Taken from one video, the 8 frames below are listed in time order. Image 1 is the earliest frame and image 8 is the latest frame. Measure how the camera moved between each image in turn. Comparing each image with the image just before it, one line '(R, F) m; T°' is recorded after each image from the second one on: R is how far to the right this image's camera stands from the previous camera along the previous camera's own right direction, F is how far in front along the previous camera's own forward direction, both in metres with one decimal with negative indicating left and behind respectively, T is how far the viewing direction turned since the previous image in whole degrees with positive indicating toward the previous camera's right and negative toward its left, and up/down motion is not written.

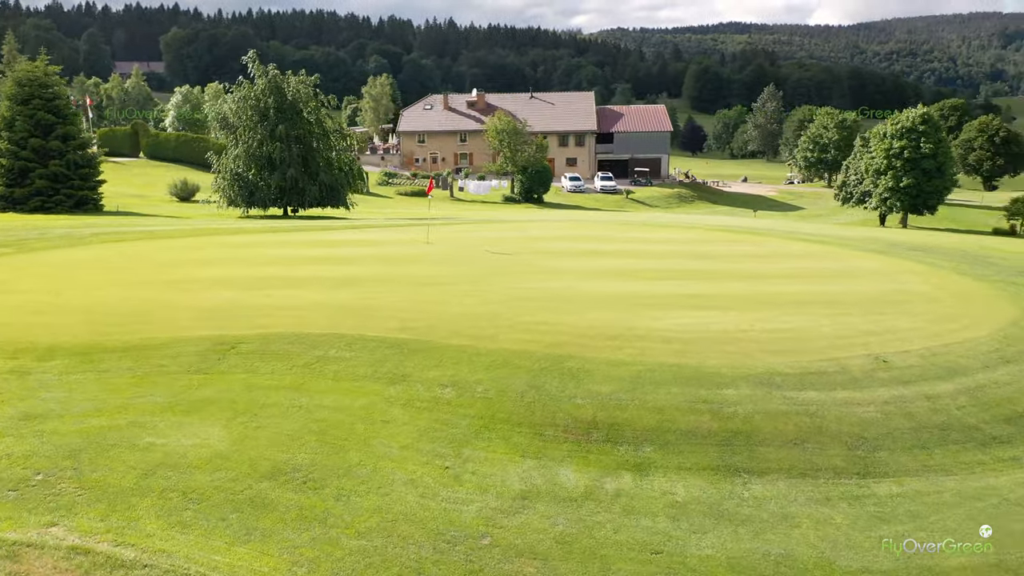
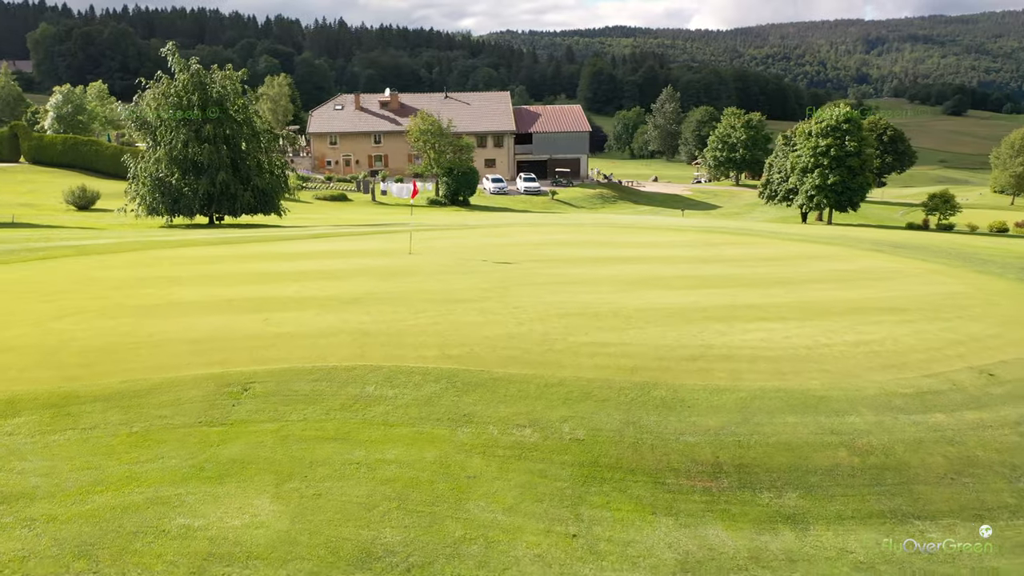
(-2.8, +2.4) m; +7°
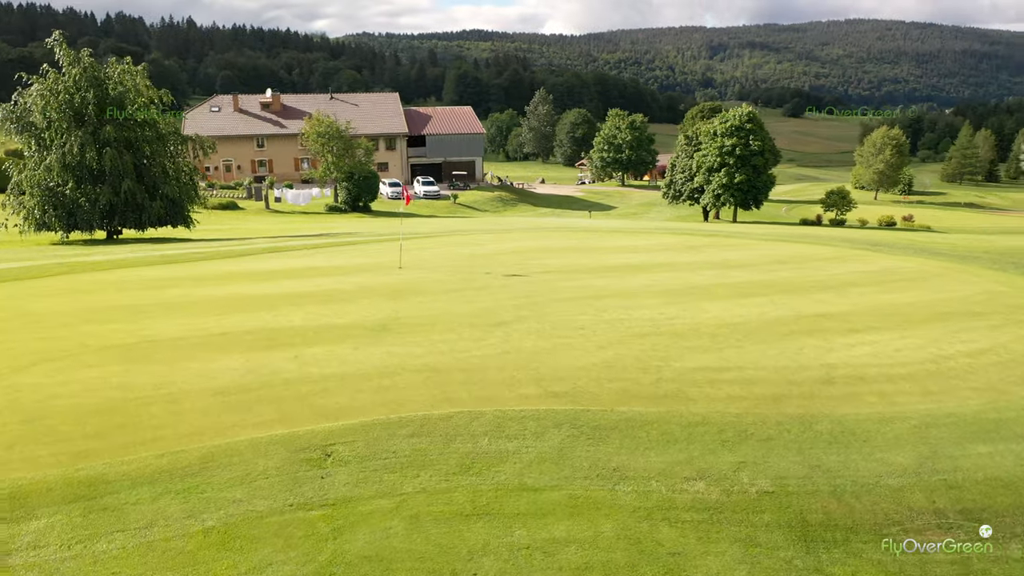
(-3.5, +2.6) m; +9°
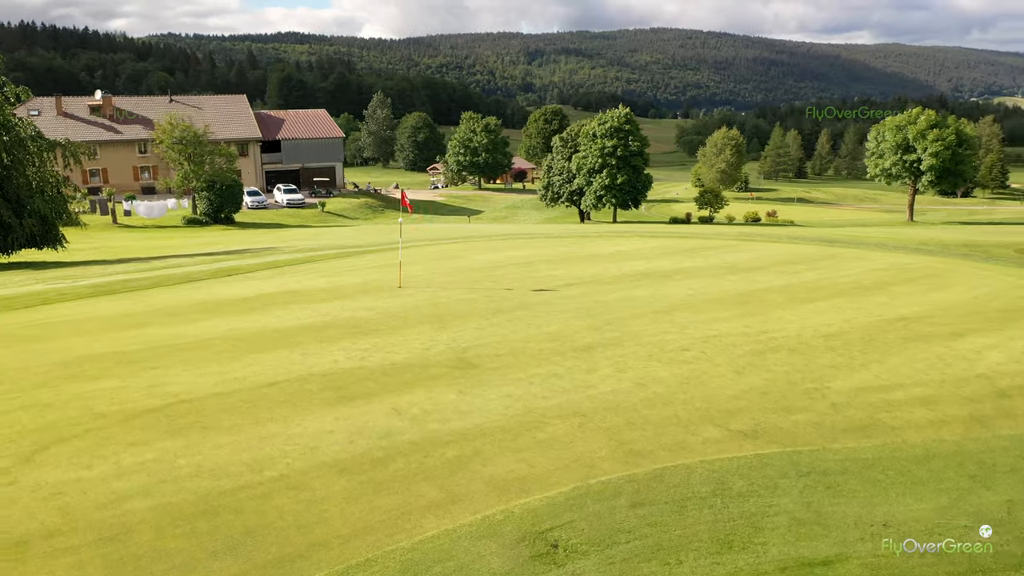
(-4.1, +2.6) m; +12°
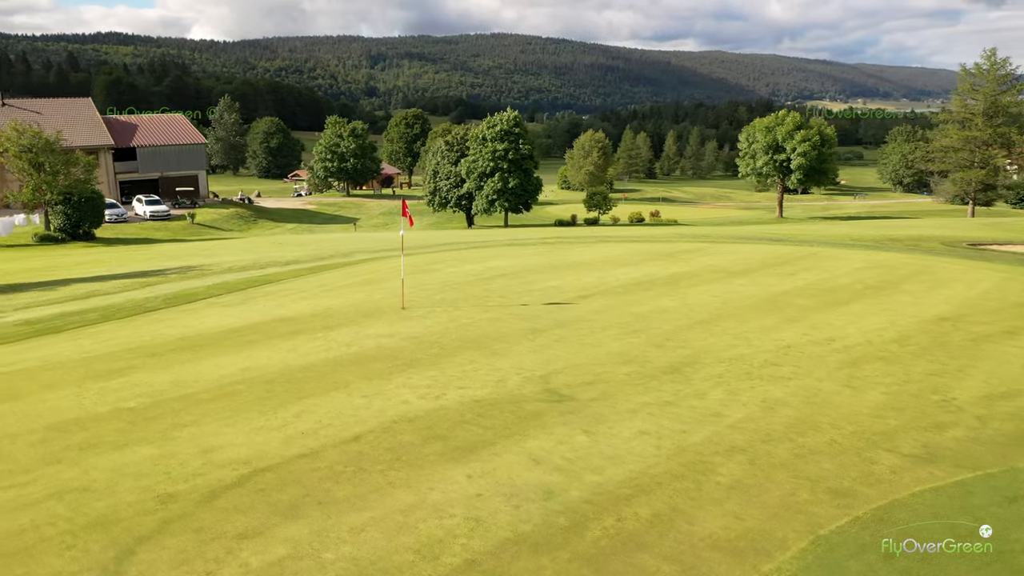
(-3.2, +1.8) m; +10°
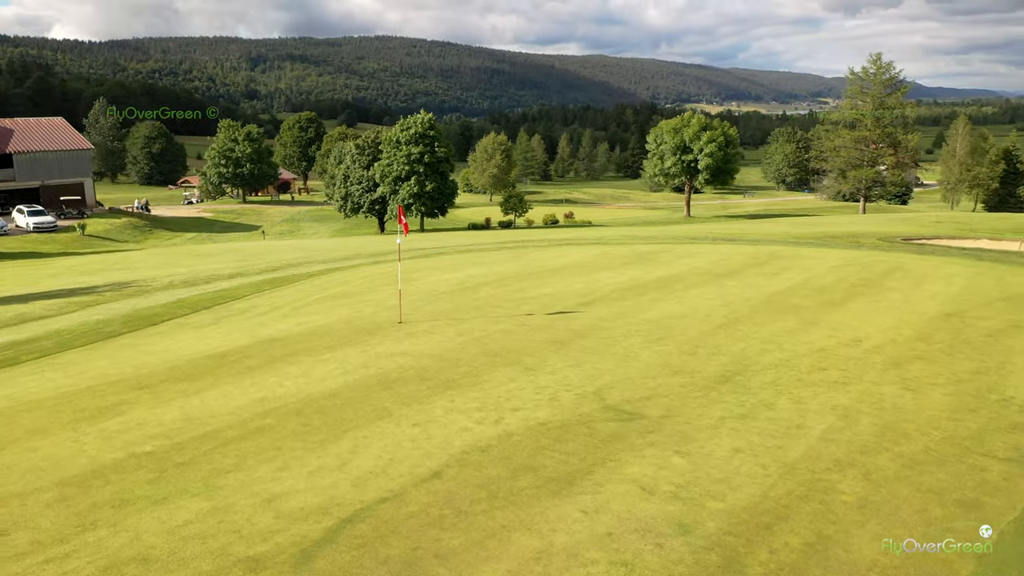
(-2.1, +1.0) m; +7°
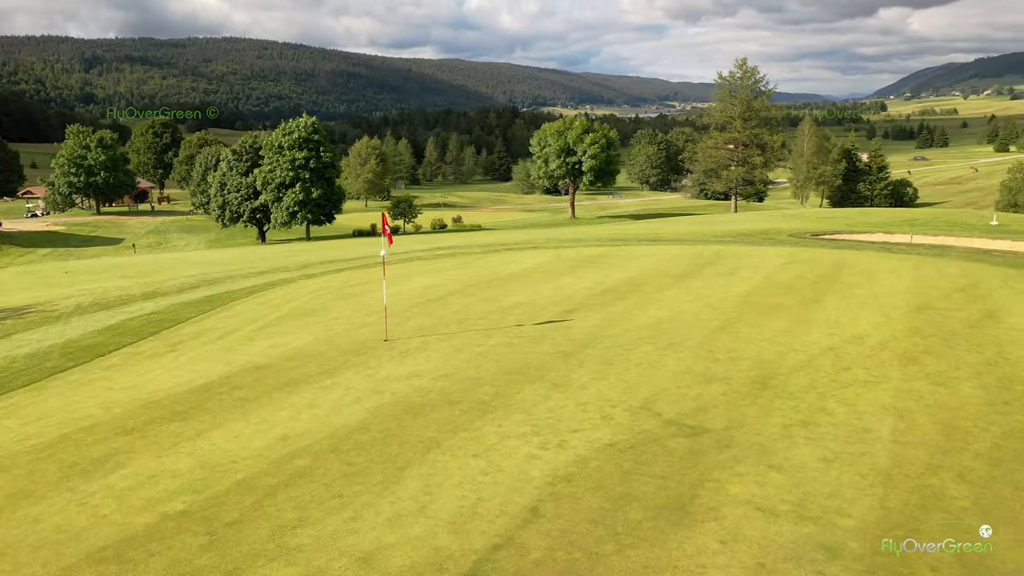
(-2.2, +1.0) m; +9°
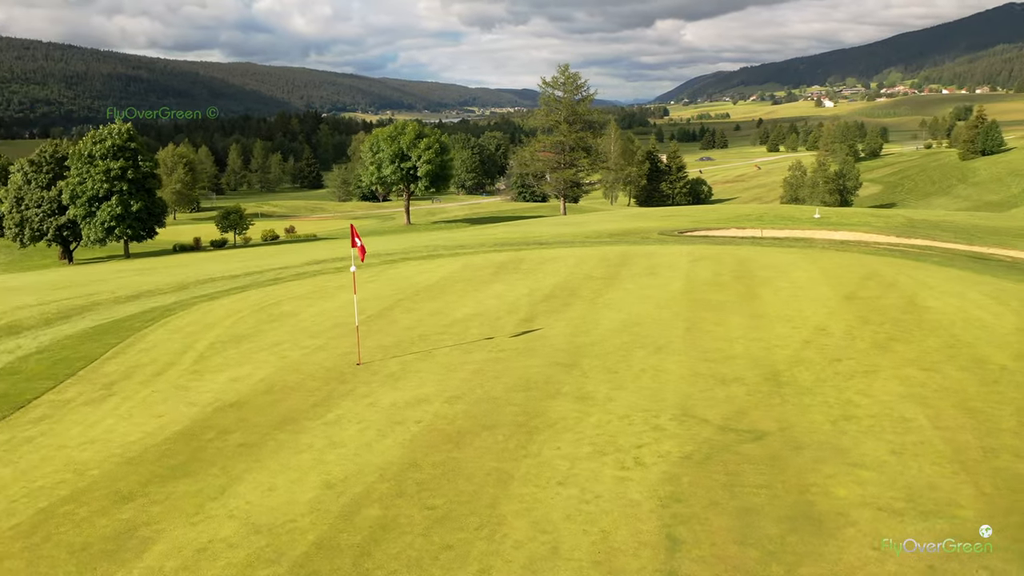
(-2.7, +1.0) m; +13°
